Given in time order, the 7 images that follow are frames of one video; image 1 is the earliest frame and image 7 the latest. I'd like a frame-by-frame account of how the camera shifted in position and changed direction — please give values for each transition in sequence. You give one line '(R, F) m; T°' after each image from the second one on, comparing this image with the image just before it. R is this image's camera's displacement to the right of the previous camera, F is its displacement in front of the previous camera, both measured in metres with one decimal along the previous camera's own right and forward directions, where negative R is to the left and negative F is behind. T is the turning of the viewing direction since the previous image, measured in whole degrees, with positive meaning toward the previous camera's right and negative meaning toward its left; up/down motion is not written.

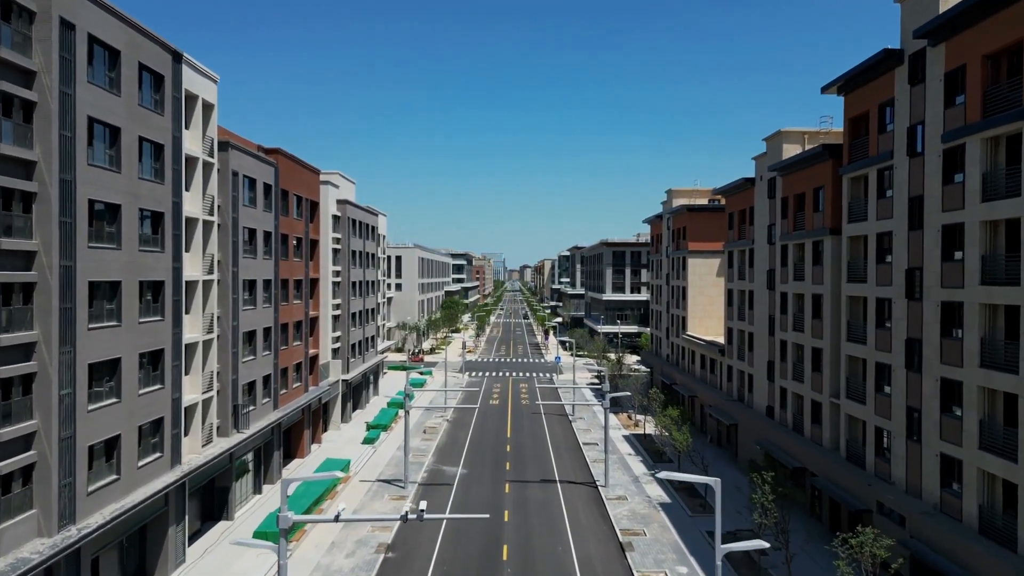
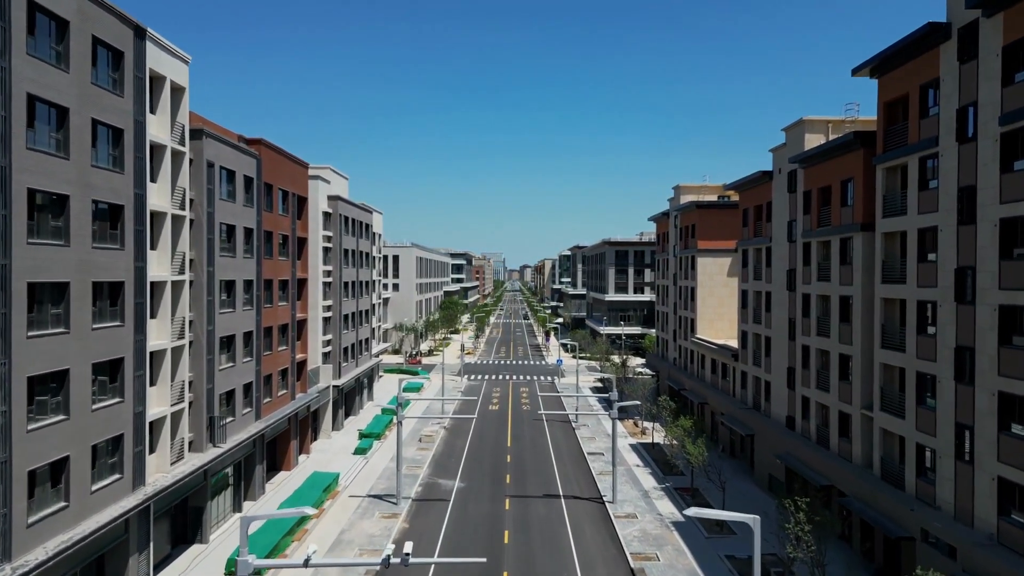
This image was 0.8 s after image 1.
(0.0, +2.7) m; 0°
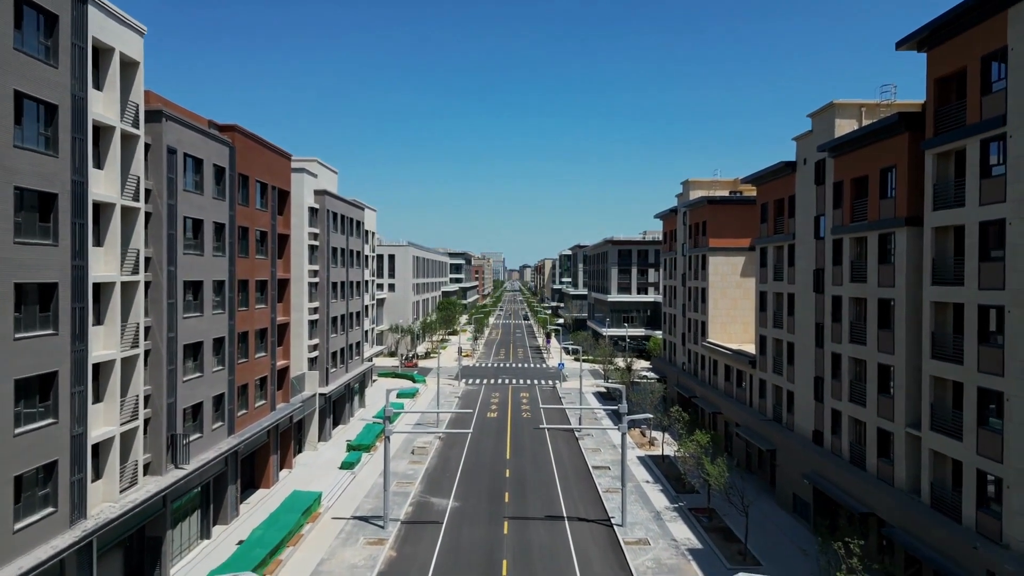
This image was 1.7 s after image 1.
(0.0, +3.3) m; 0°
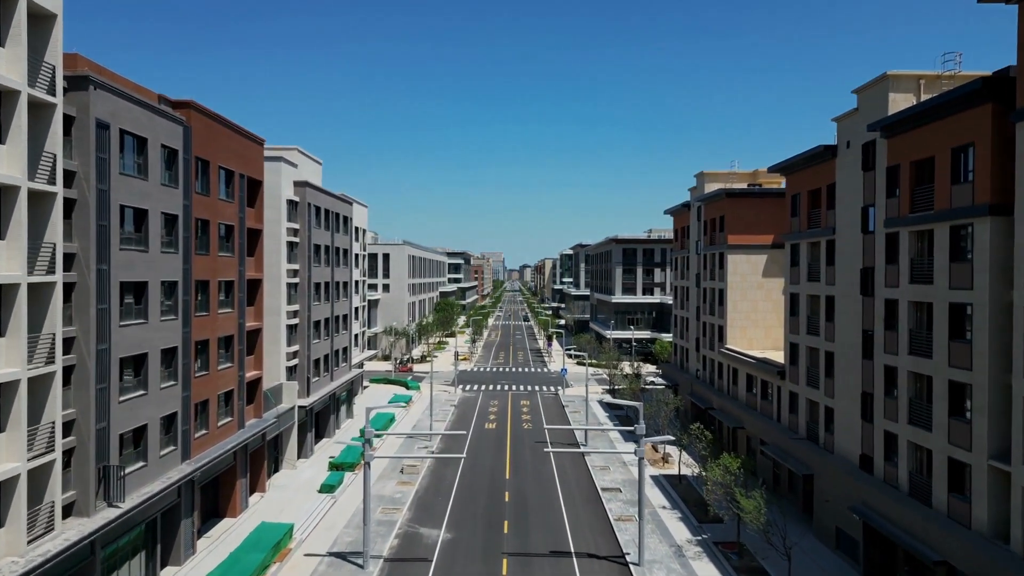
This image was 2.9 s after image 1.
(0.0, +4.4) m; 0°
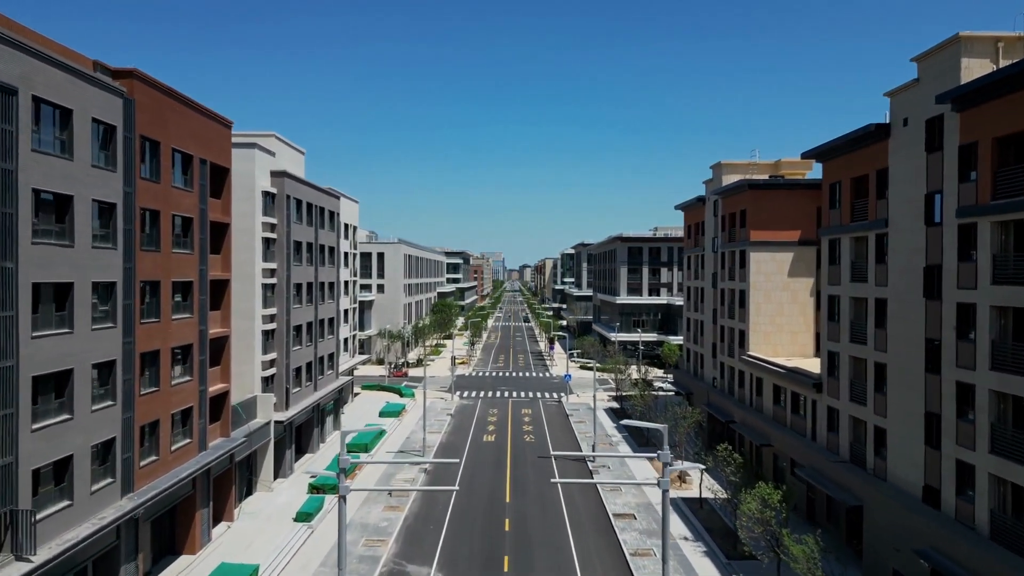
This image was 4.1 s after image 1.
(0.0, +4.2) m; 0°
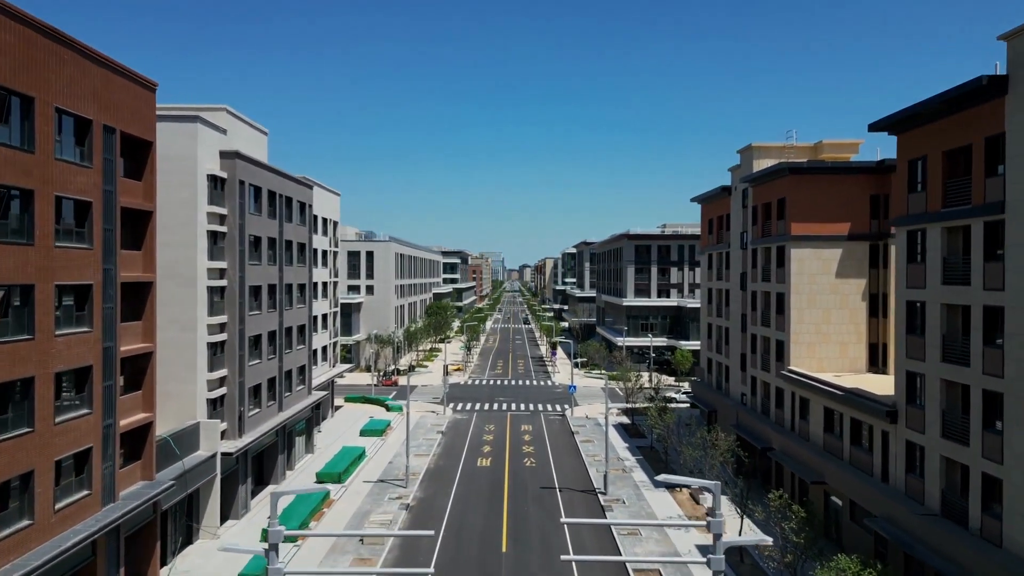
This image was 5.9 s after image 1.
(+0.1, +6.4) m; 0°
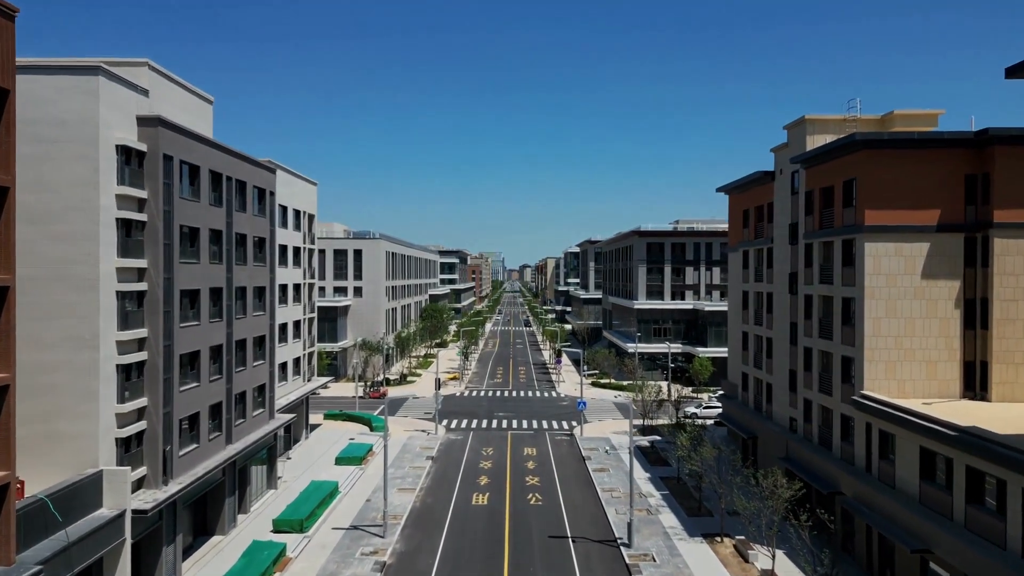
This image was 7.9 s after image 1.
(-0.1, +7.2) m; 0°
